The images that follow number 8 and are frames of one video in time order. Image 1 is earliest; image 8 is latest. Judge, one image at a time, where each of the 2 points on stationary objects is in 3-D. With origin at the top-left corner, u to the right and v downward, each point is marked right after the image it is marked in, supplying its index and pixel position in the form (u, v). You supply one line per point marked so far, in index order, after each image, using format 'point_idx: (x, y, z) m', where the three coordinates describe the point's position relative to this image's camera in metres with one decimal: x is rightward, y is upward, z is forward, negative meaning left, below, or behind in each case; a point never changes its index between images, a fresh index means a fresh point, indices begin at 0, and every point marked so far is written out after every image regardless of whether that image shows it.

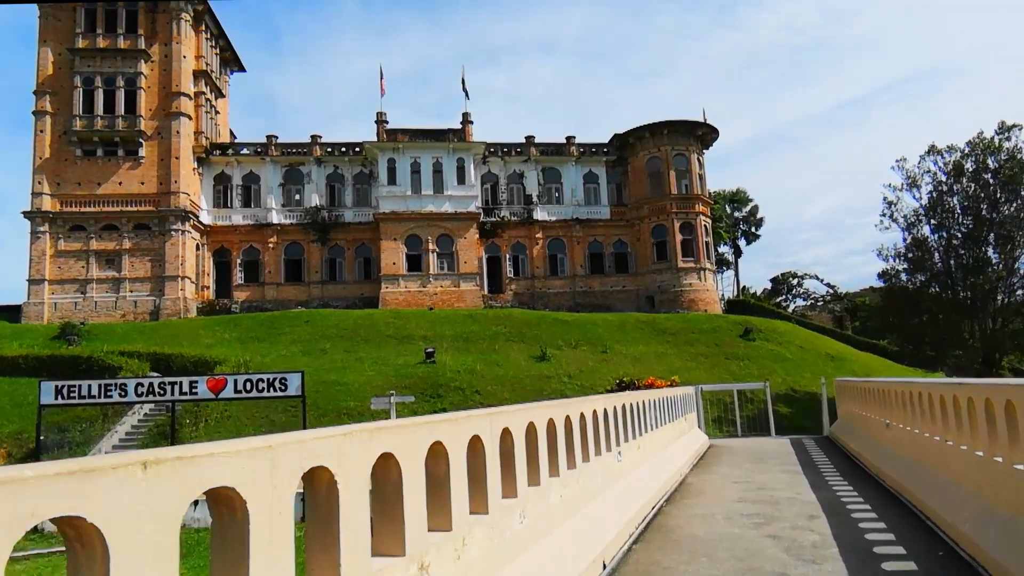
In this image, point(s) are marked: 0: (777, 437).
0: (+6.7, -3.9, +17.9) m
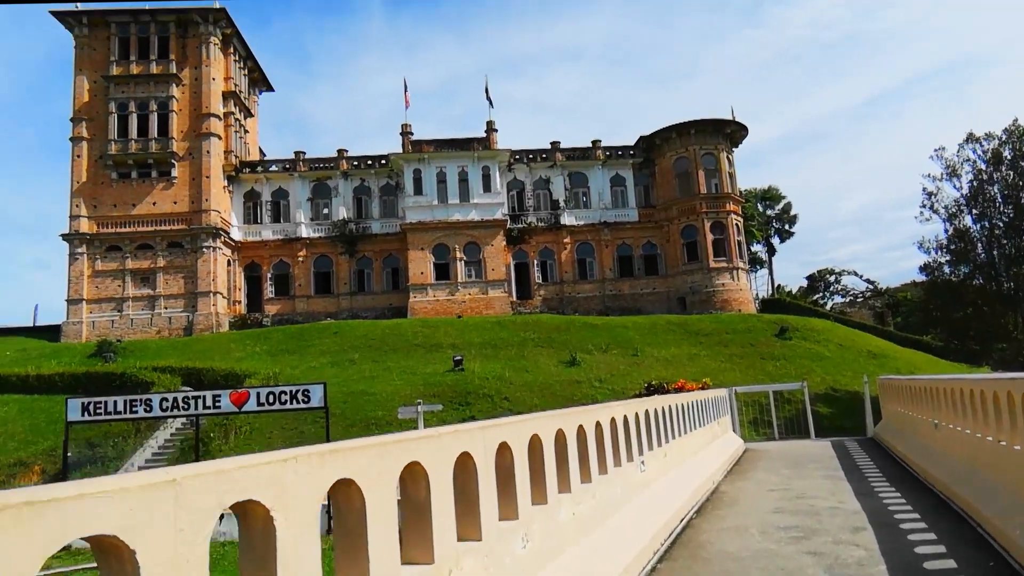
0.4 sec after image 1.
0: (+7.4, -3.8, +17.2) m
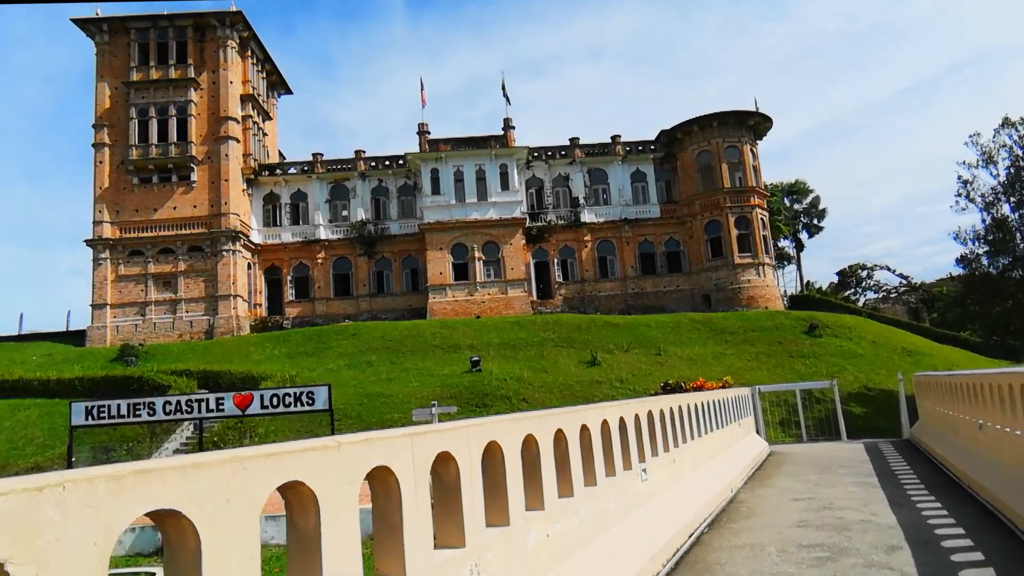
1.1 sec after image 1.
0: (+7.7, -3.6, +16.3) m
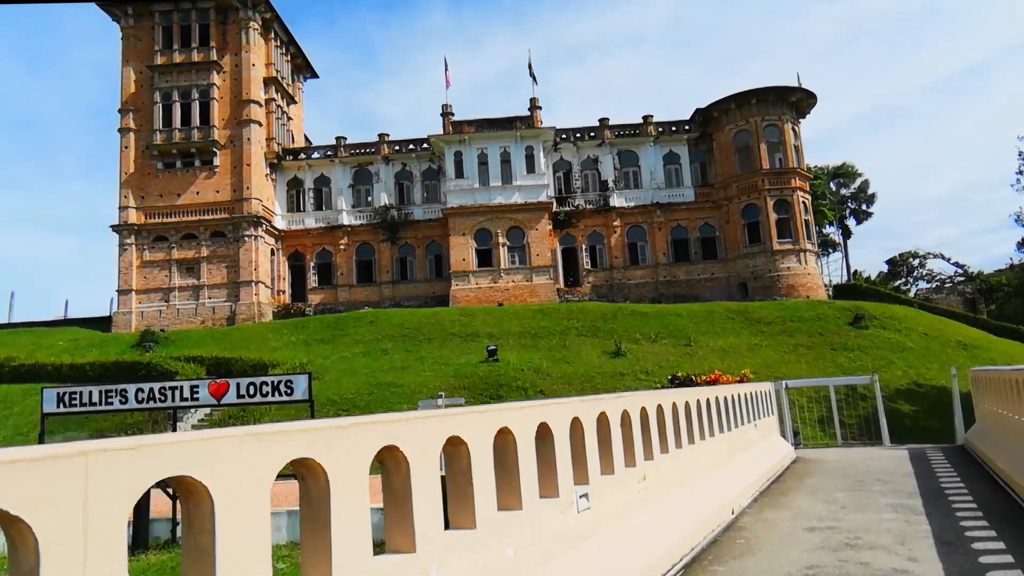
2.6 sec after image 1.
0: (+7.8, -3.3, +14.5) m
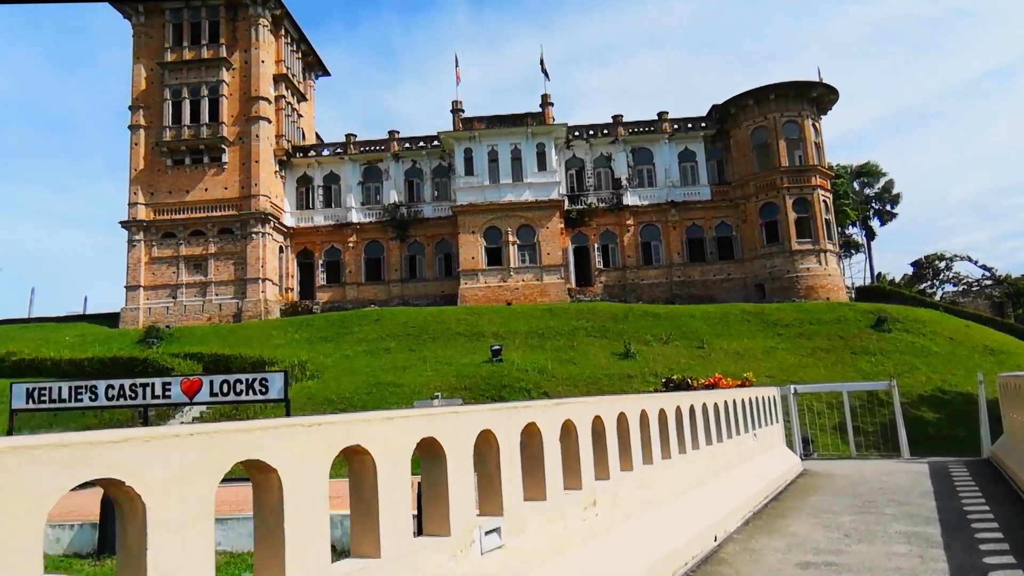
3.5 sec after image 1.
0: (+7.7, -3.3, +13.5) m
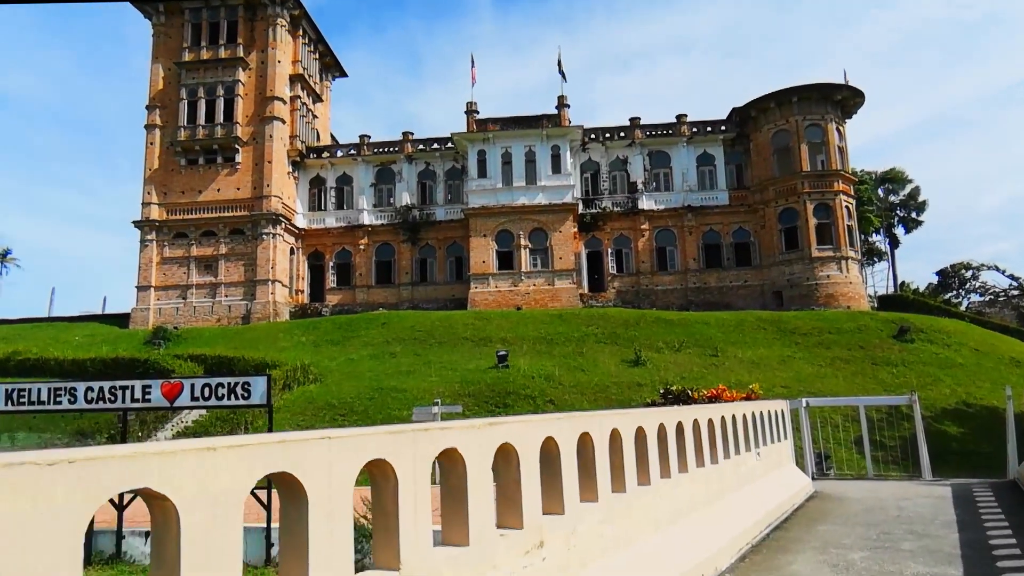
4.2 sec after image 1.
0: (+7.6, -3.4, +12.6) m
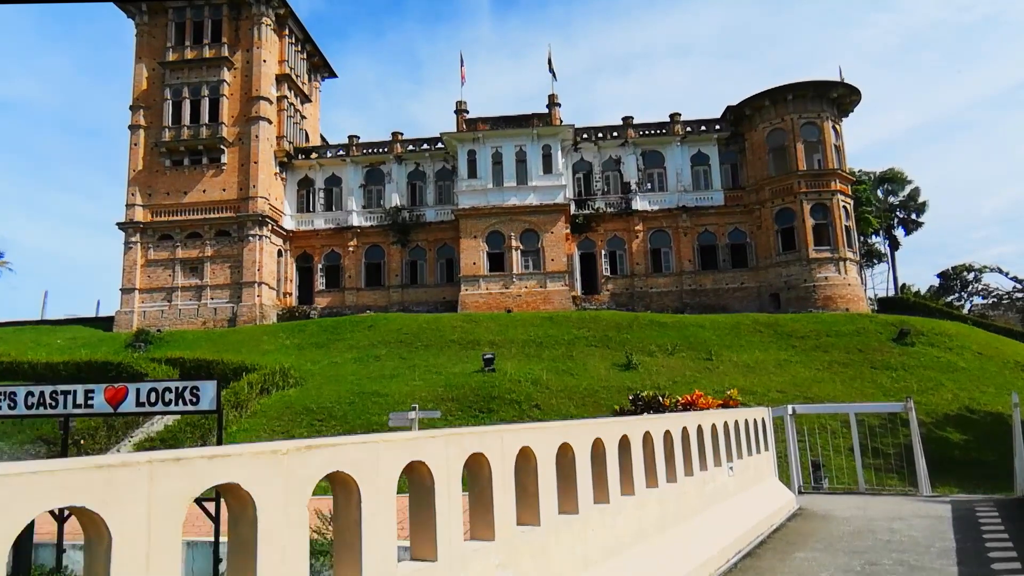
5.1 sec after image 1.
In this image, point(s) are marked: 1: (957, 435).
0: (+7.1, -3.4, +11.8) m
1: (+11.6, -3.8, +18.4) m
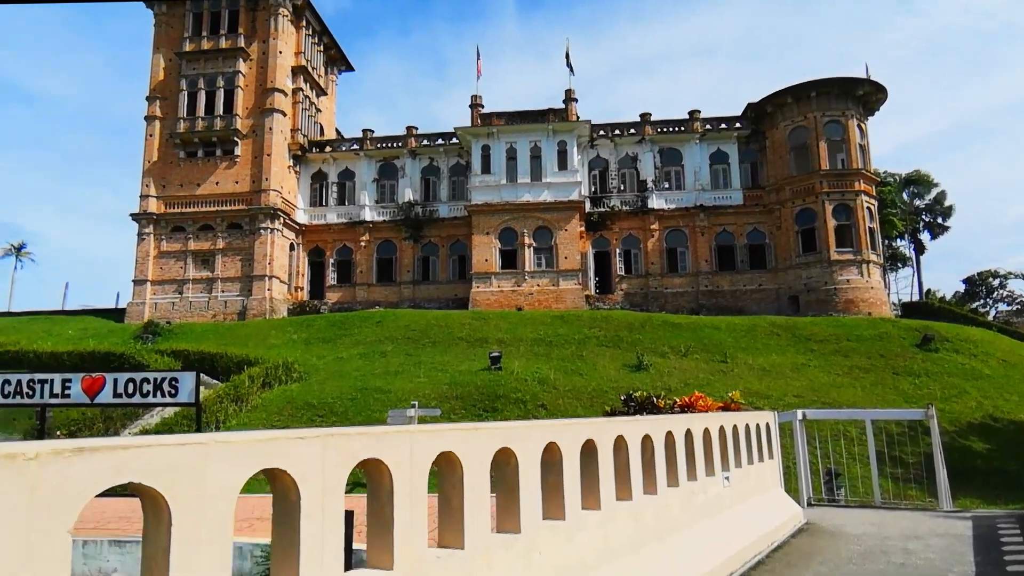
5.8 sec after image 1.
0: (+7.0, -3.4, +11.0) m
1: (+11.7, -3.9, +17.5) m
